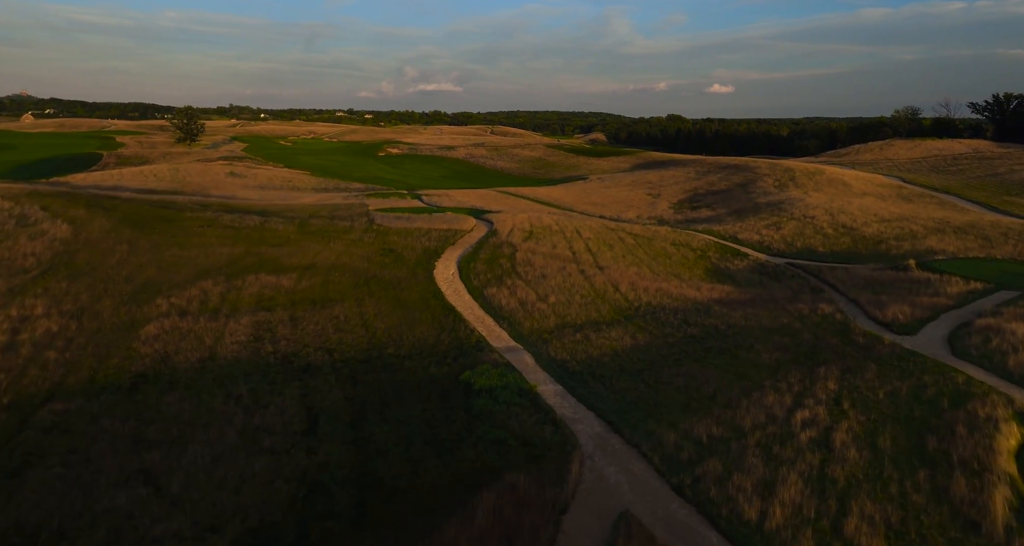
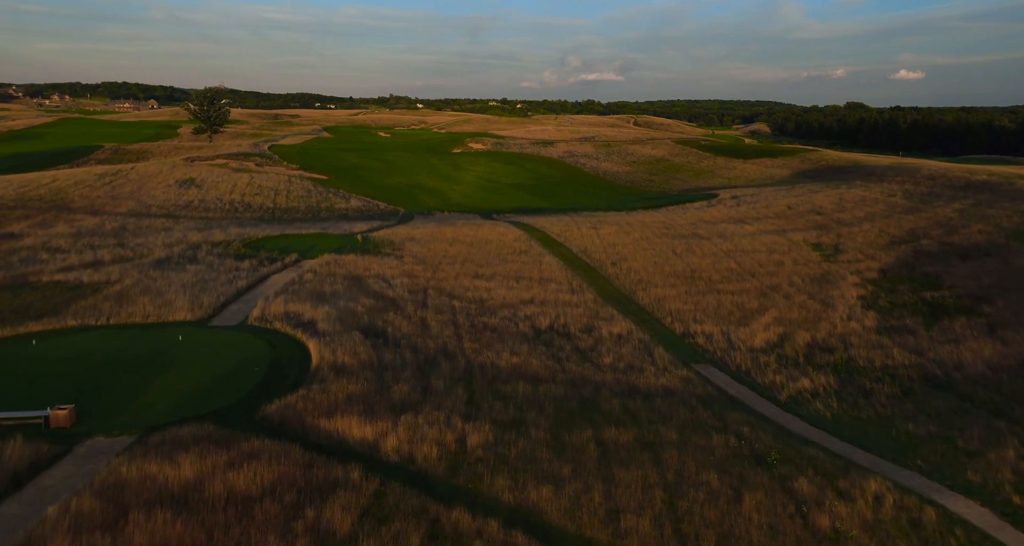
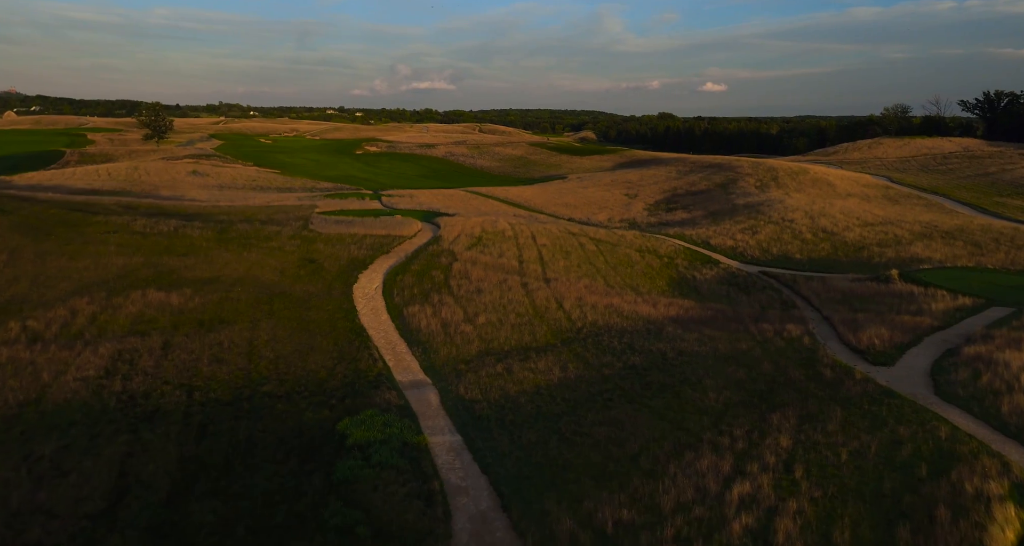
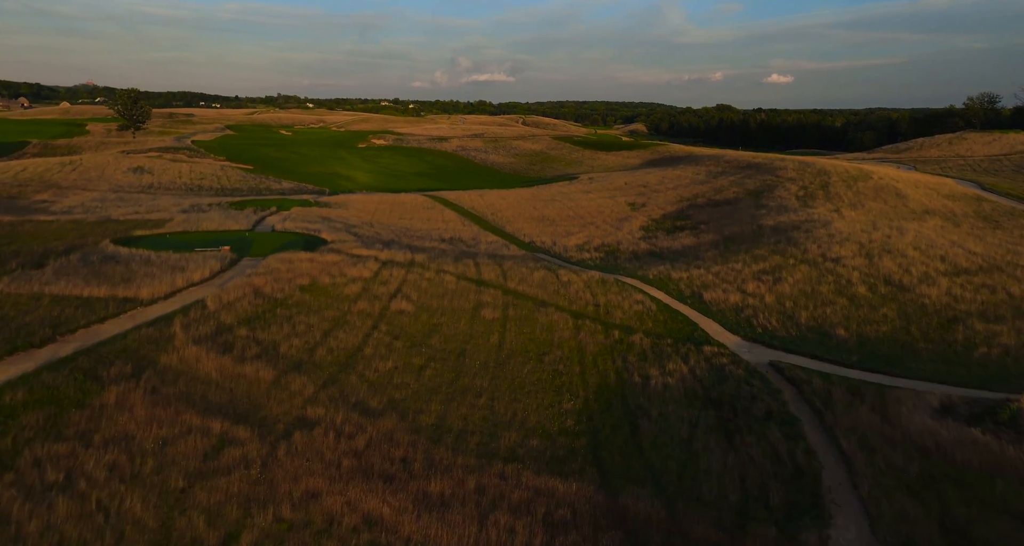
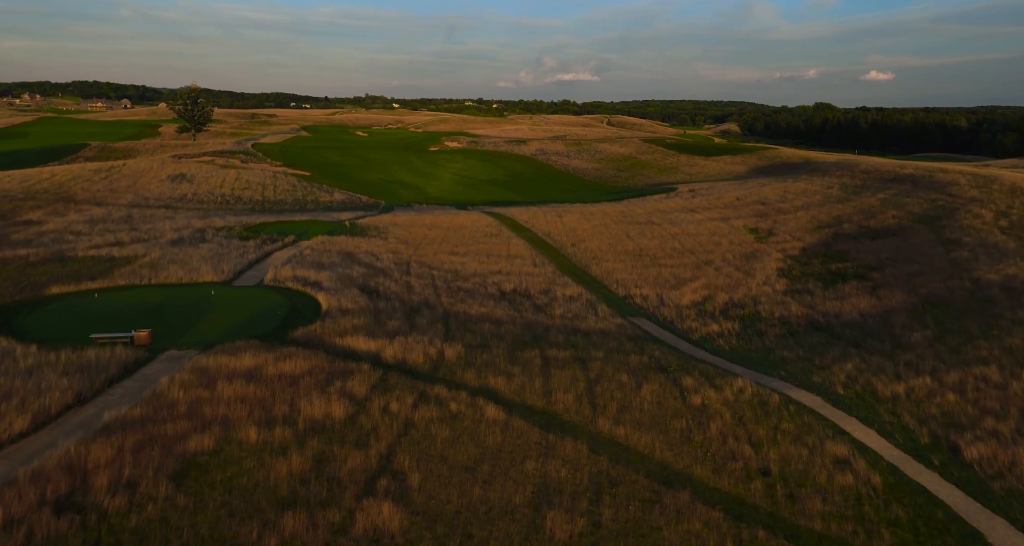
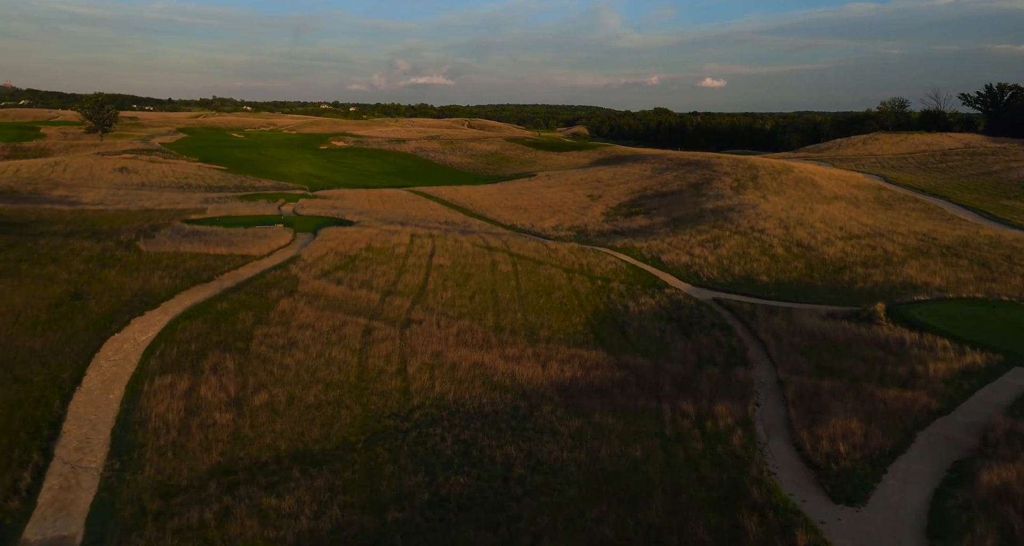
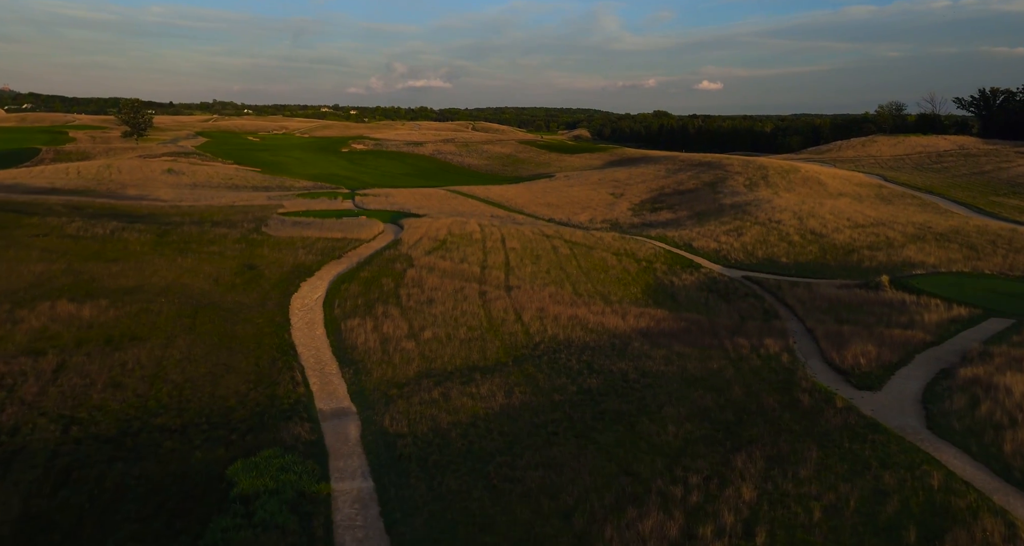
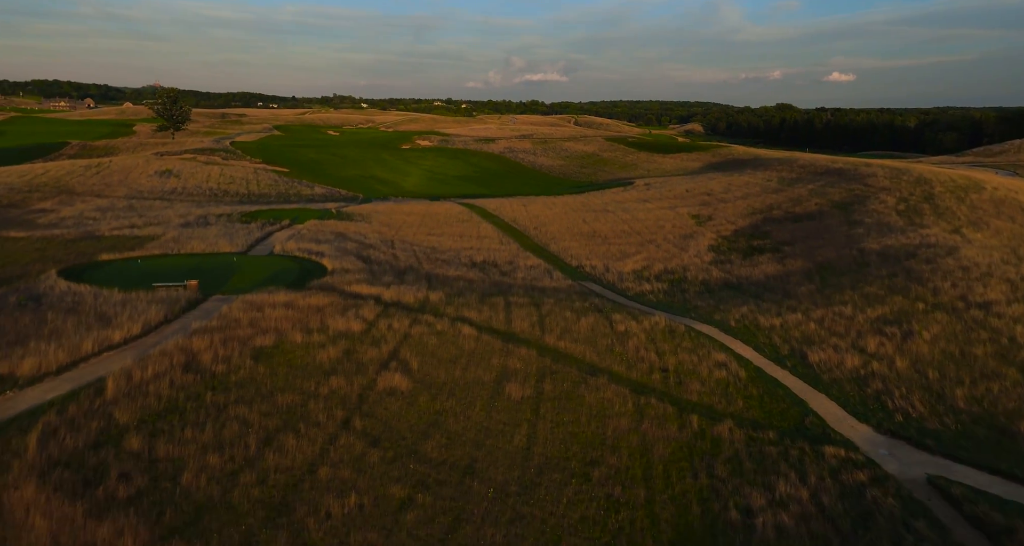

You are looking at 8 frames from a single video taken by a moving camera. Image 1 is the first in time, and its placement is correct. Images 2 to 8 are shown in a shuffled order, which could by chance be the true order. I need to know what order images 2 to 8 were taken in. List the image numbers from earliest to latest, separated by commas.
3, 7, 6, 4, 8, 5, 2
